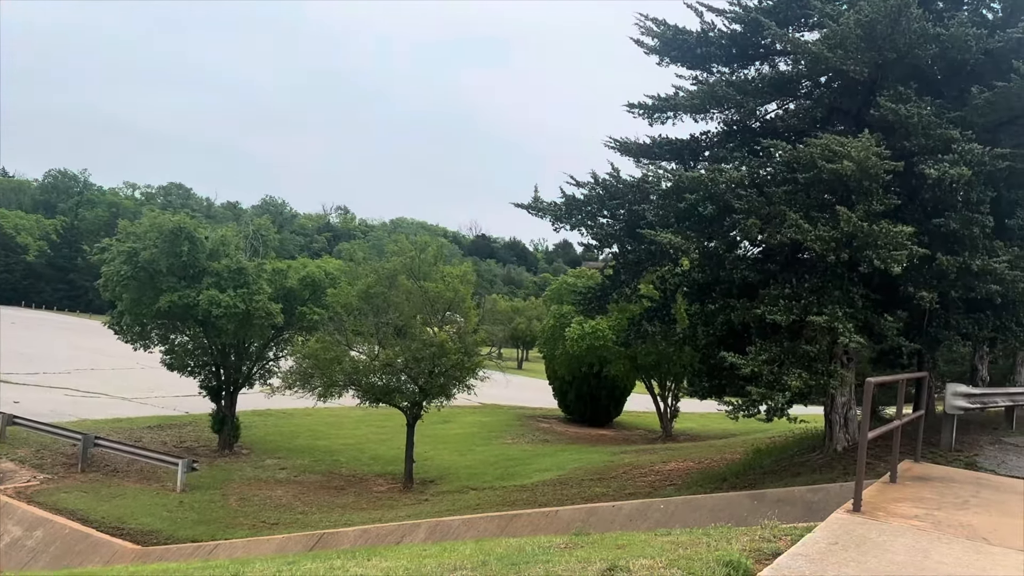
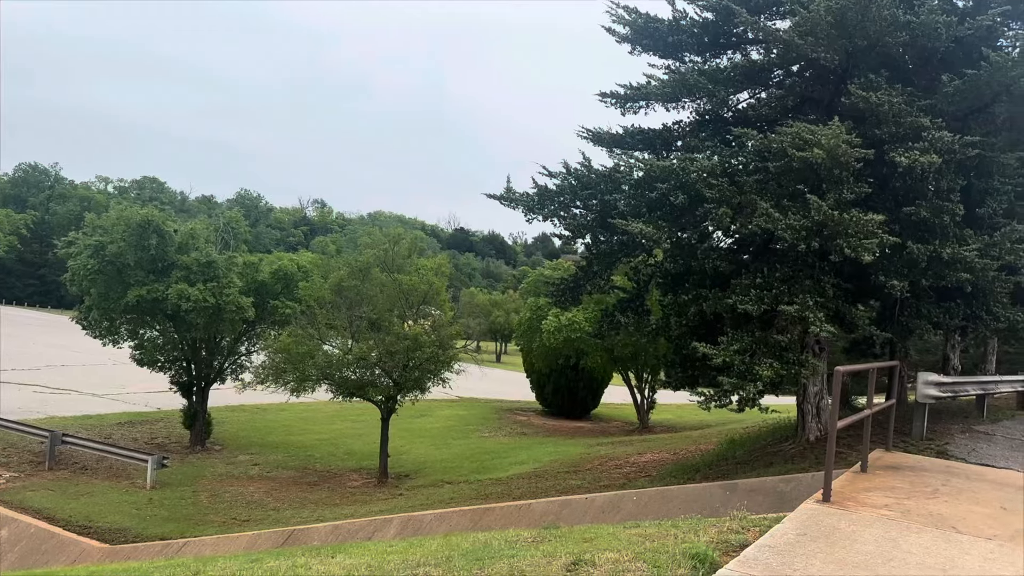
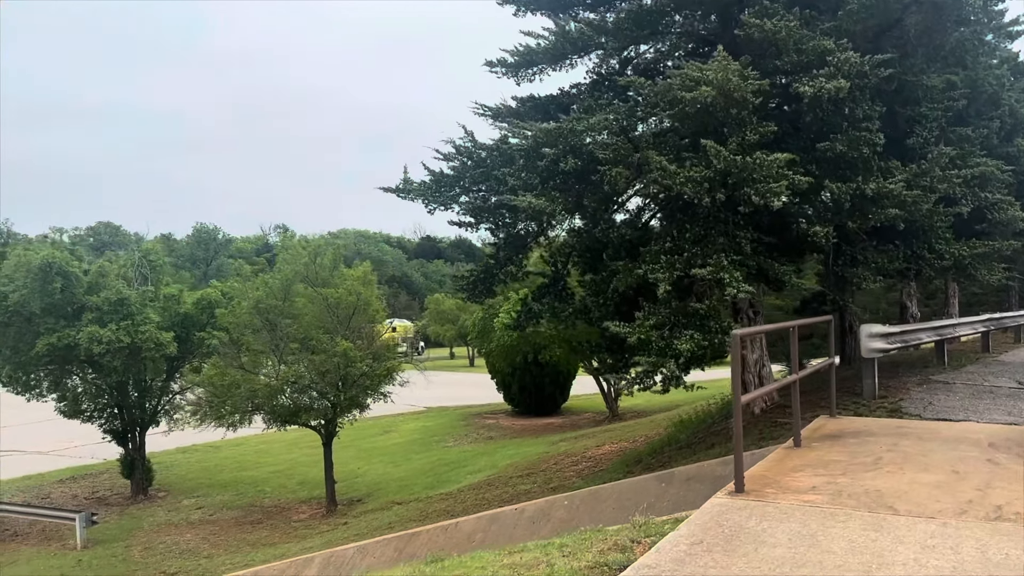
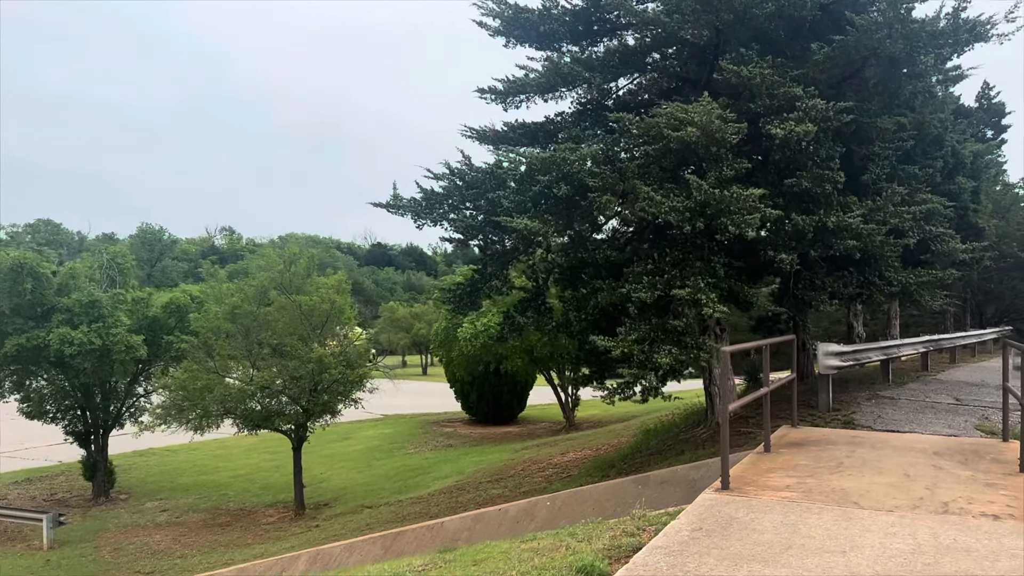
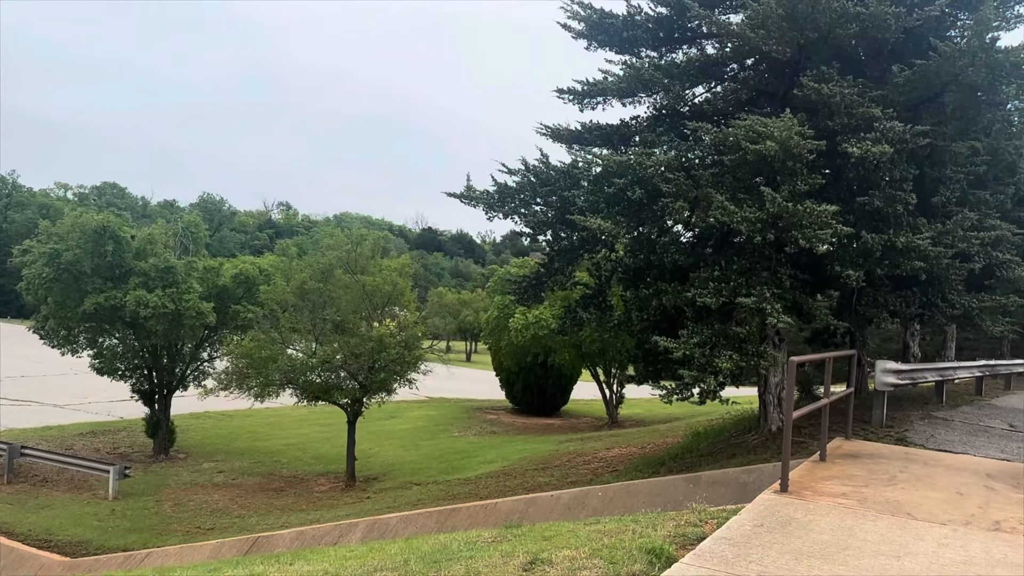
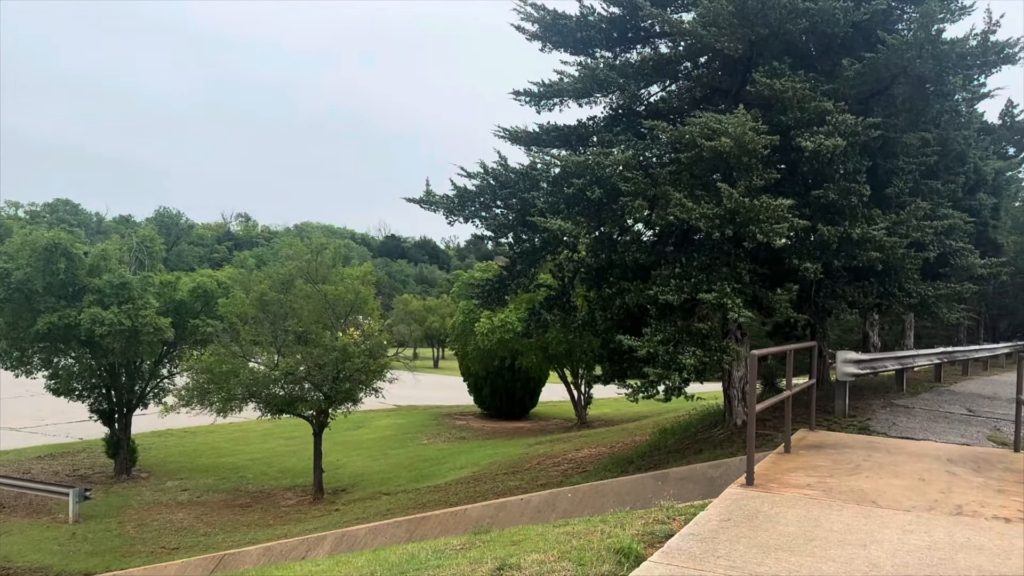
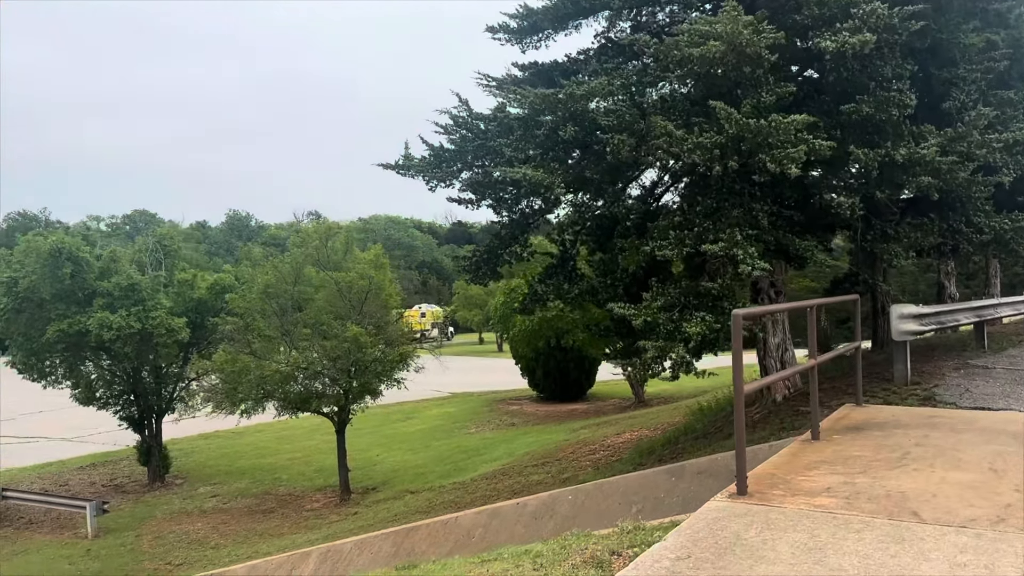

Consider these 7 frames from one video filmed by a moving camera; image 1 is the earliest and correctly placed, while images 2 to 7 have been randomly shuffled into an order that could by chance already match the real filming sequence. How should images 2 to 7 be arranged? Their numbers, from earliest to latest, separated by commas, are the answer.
2, 5, 6, 4, 3, 7
